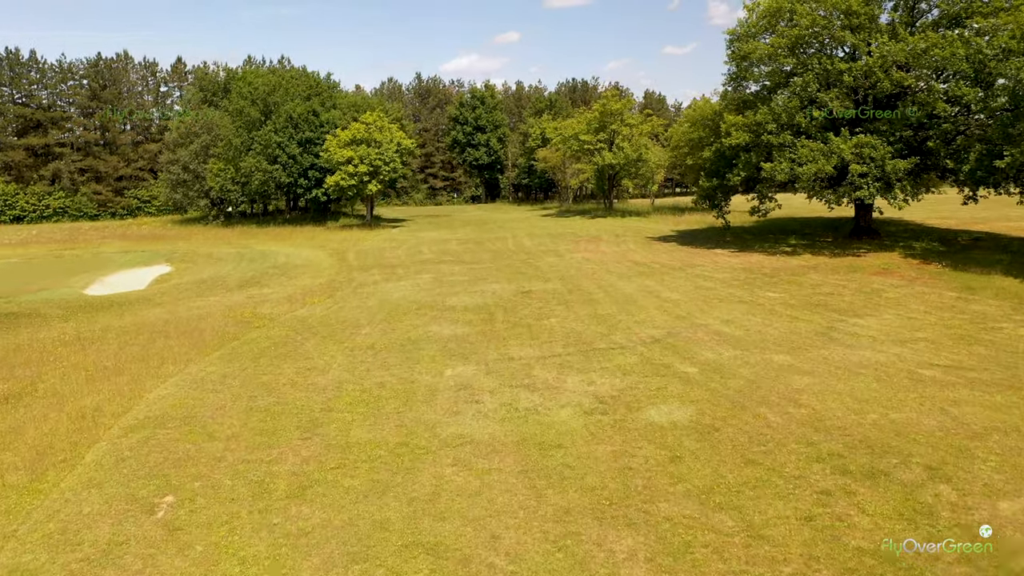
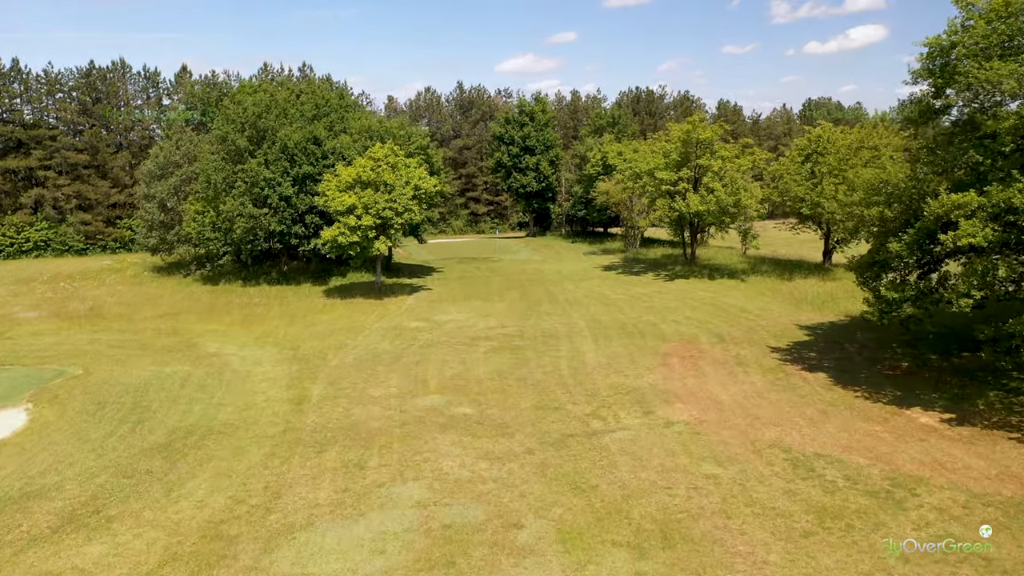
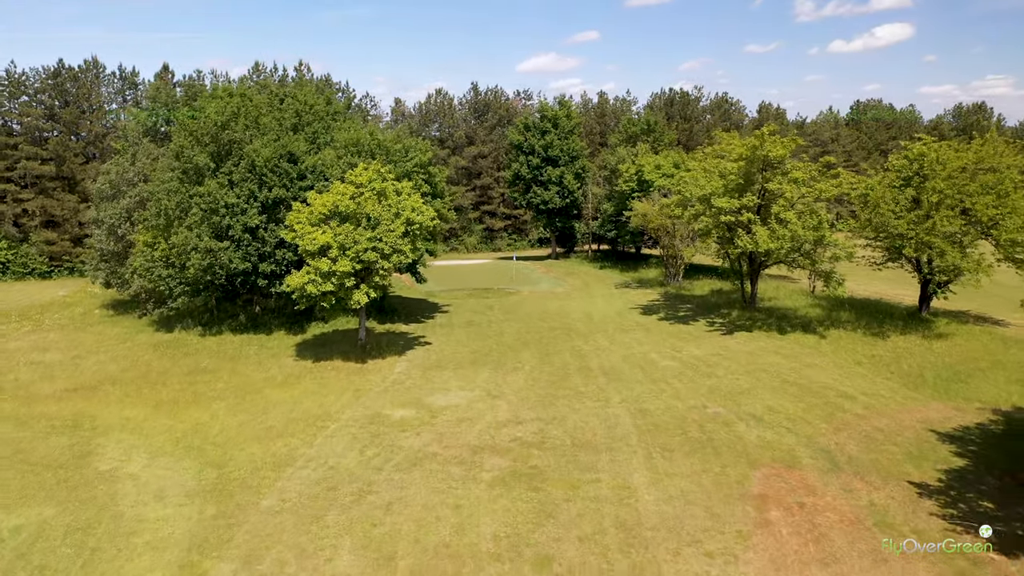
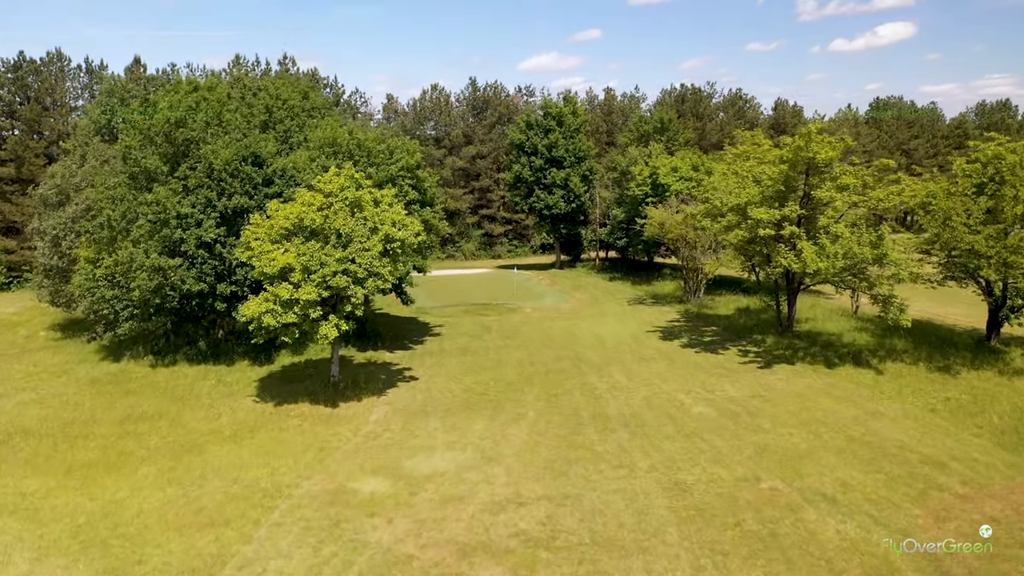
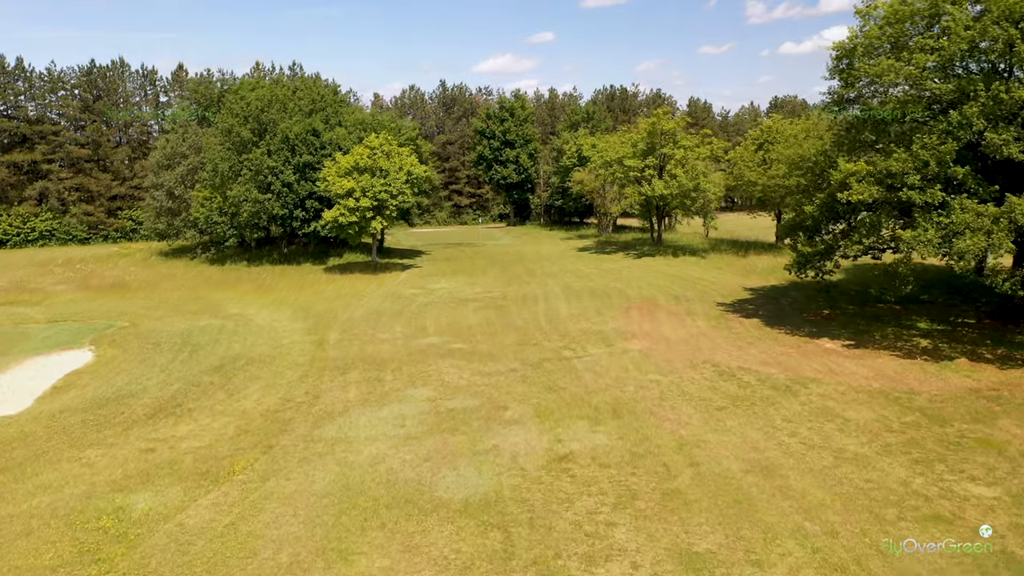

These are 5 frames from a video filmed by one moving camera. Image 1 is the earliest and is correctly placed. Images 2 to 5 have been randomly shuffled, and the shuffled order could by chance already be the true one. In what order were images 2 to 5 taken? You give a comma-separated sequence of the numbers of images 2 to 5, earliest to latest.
5, 2, 3, 4
